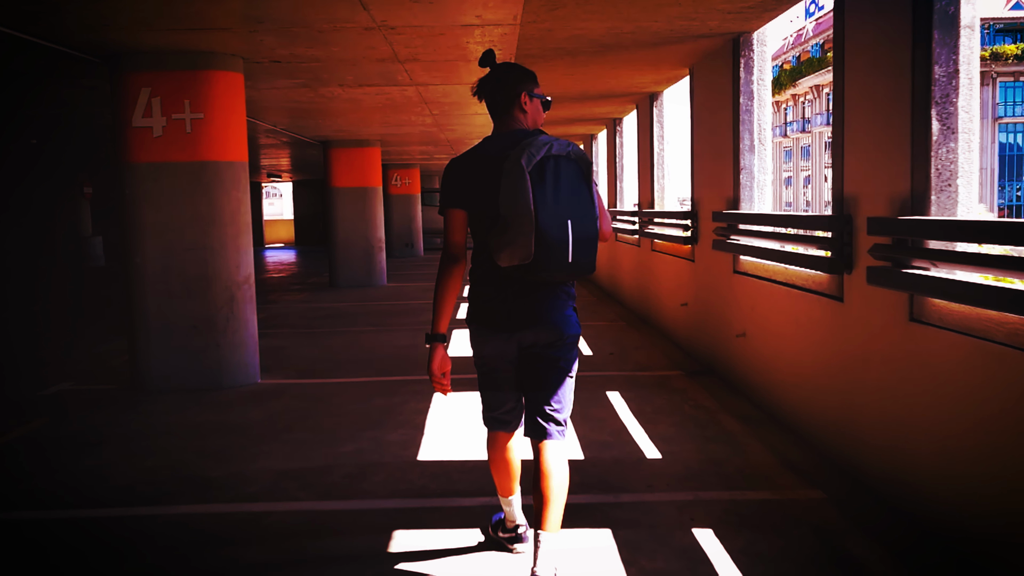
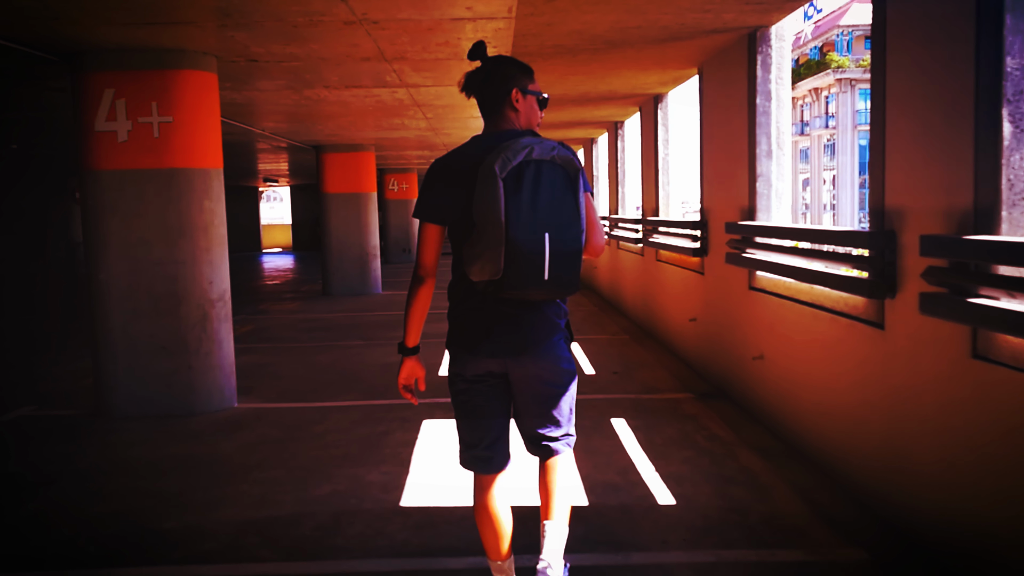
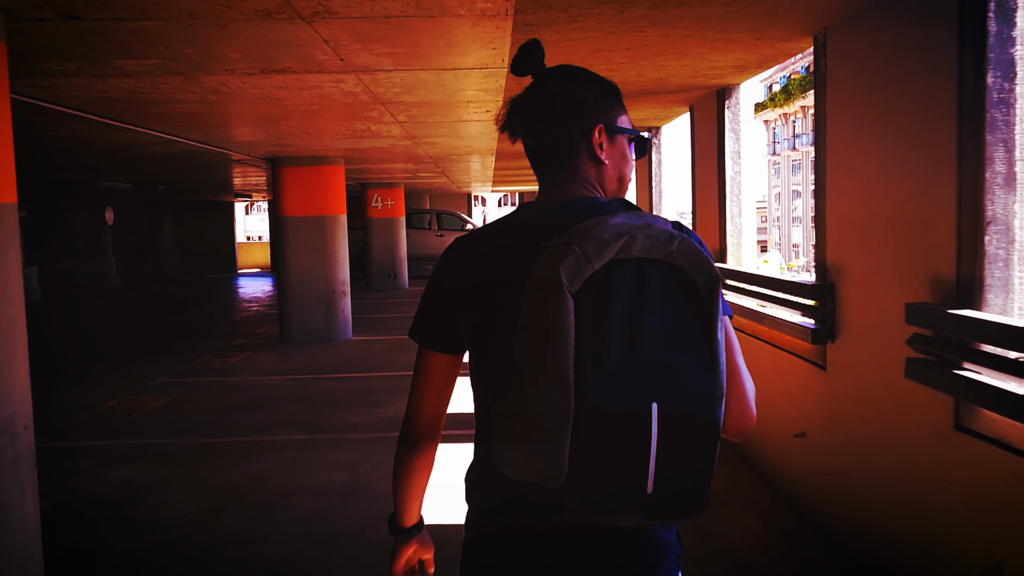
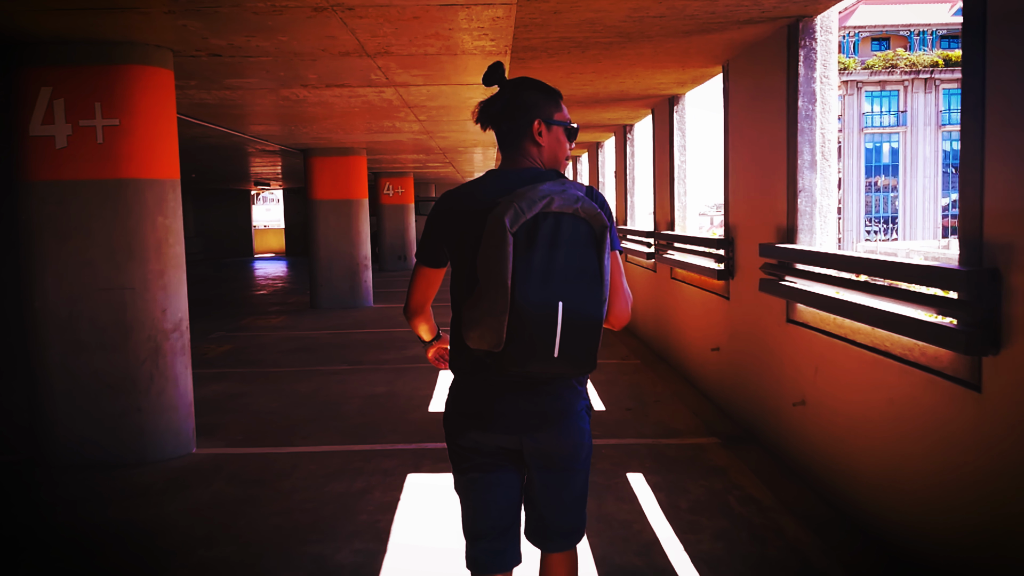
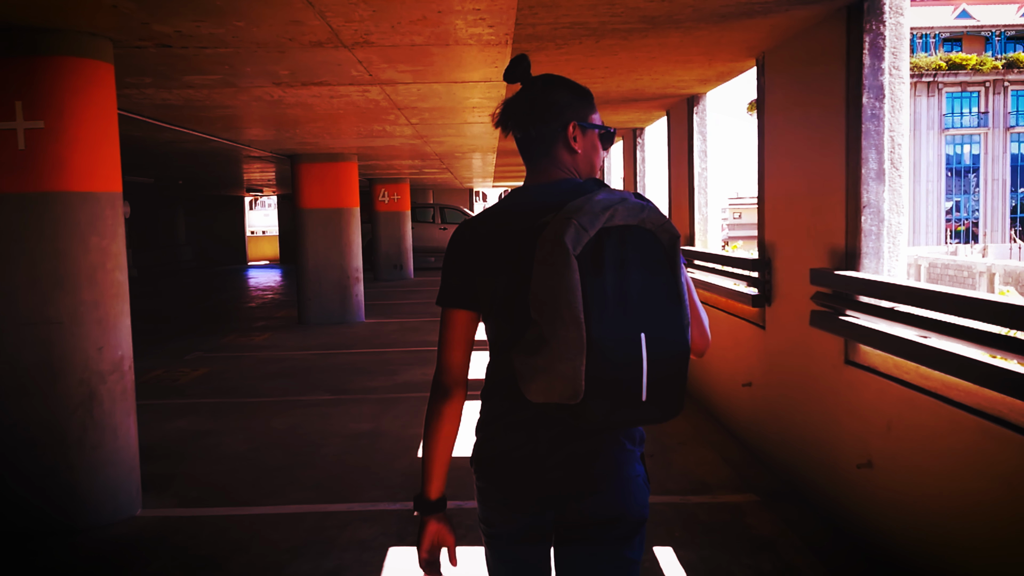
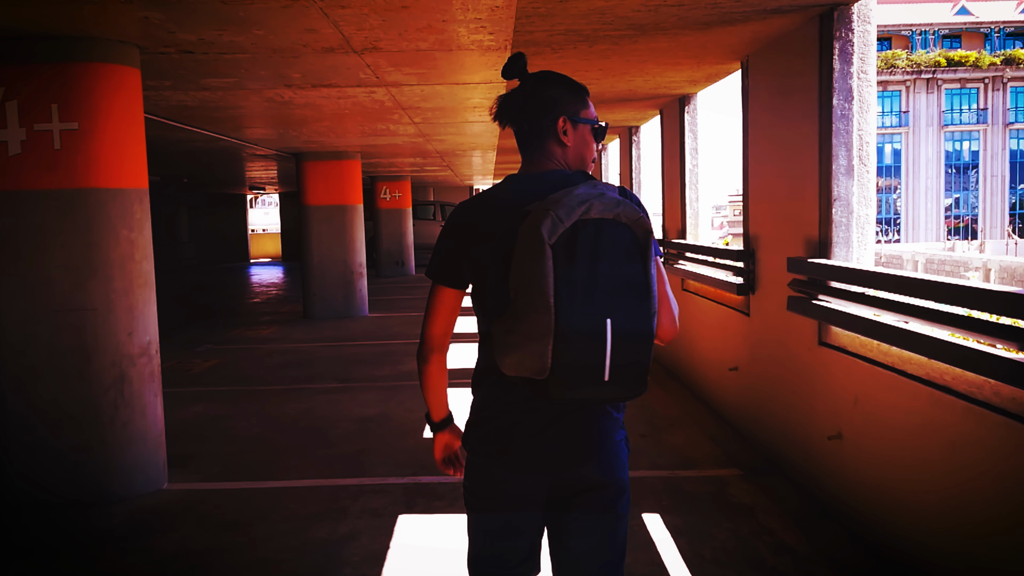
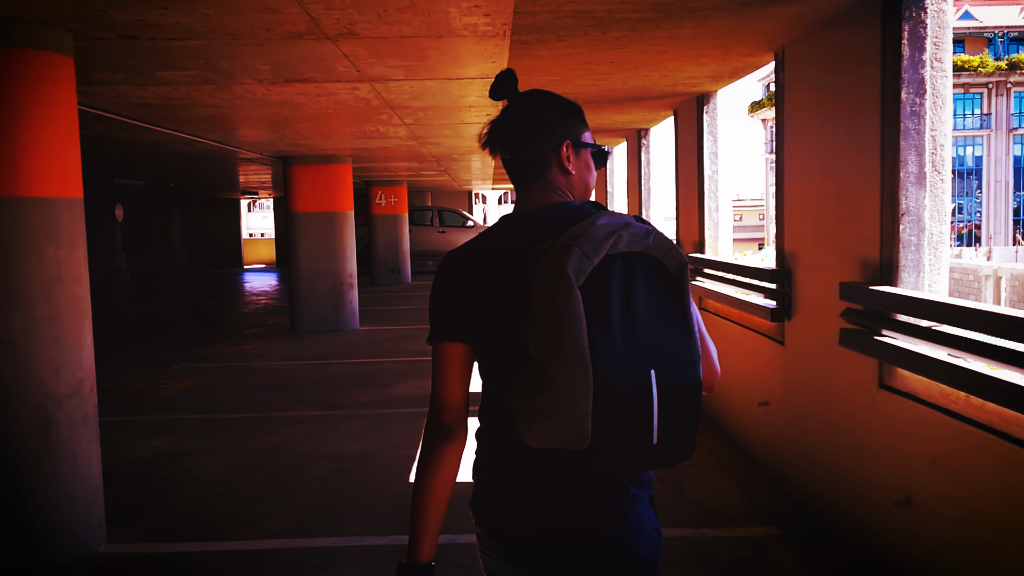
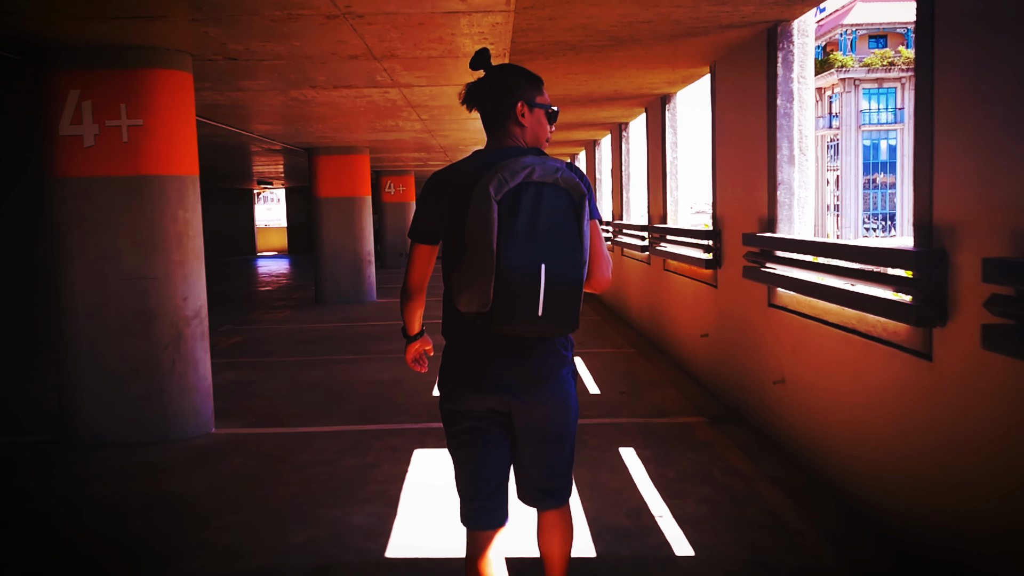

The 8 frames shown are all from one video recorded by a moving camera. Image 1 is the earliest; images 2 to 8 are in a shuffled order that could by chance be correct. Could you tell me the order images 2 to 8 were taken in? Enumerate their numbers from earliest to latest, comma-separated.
2, 8, 4, 6, 5, 7, 3
